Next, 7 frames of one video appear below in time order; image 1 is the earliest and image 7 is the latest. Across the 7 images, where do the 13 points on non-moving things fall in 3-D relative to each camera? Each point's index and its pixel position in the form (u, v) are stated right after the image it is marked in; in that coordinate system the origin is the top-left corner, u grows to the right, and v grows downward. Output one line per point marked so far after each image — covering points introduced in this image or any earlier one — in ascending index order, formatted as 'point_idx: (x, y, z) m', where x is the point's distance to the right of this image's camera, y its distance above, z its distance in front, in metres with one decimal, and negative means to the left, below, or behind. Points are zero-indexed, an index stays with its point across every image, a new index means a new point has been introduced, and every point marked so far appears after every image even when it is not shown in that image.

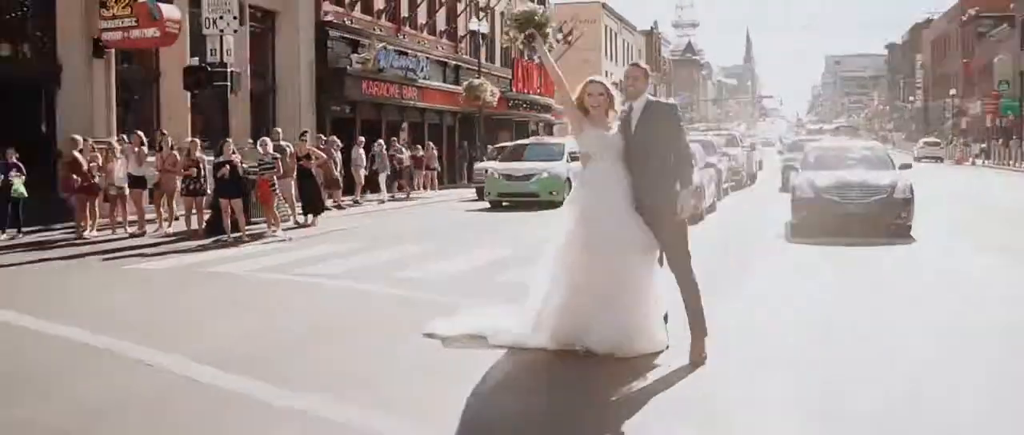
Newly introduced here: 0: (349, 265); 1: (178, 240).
0: (-2.1, -0.6, +12.4) m
1: (-5.6, -0.4, +16.4) m
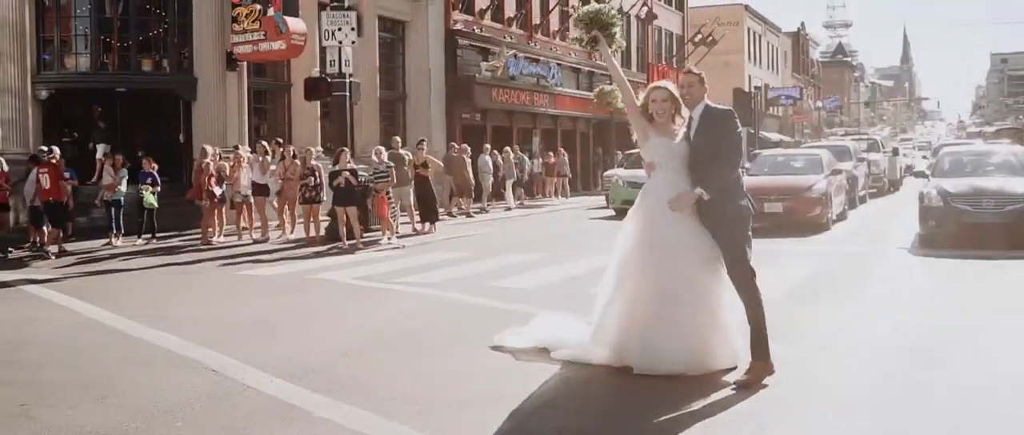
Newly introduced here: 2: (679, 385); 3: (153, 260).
0: (-0.9, -0.7, +12.5) m
1: (-3.7, -0.5, +16.9) m
2: (+1.0, -1.1, +6.5) m
3: (-5.6, -0.7, +15.2) m
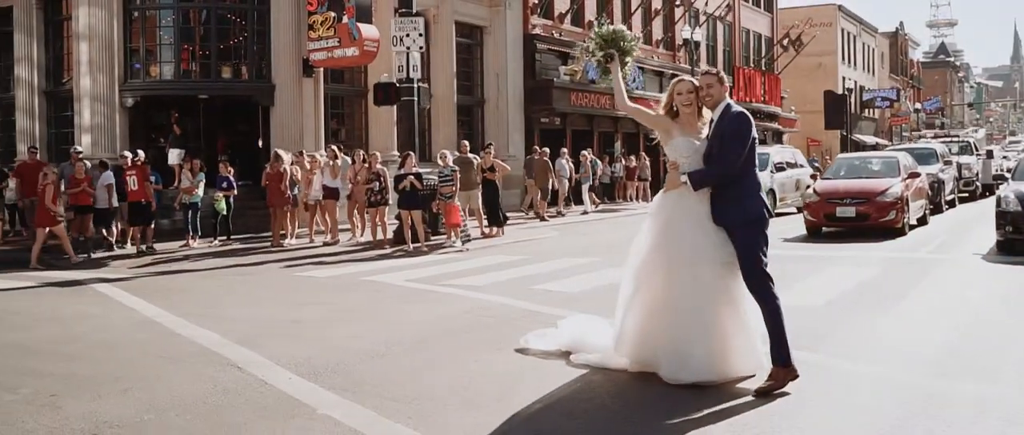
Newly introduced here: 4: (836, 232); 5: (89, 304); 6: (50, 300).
0: (-0.2, -0.7, +12.5) m
1: (-2.6, -0.5, +17.3) m
2: (+1.1, -1.1, +6.4) m
3: (-4.6, -0.7, +15.7) m
4: (+6.0, -0.3, +18.3) m
5: (-4.6, -0.9, +10.7) m
6: (-5.2, -0.9, +11.1) m
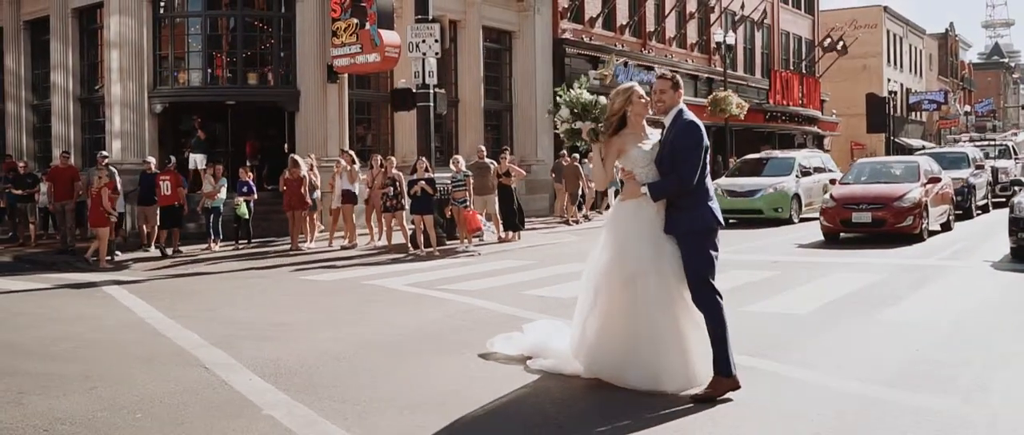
0: (-0.2, -0.8, +12.7) m
1: (-2.4, -0.6, +17.5) m
2: (+0.8, -1.2, +6.4) m
3: (-4.4, -0.8, +16.0) m
4: (+6.3, -0.4, +18.1) m
5: (-4.7, -1.0, +11.0) m
6: (-5.2, -1.0, +11.5) m
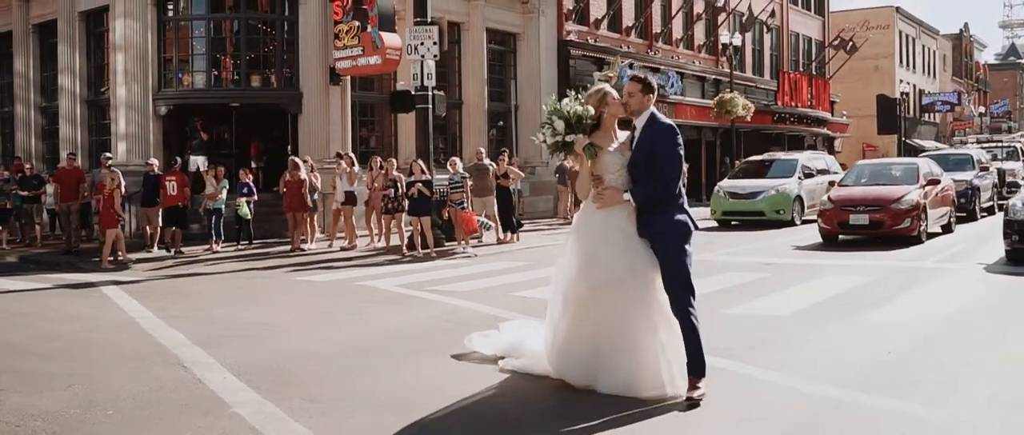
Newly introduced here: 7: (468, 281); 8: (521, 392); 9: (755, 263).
0: (-0.3, -0.8, +12.8) m
1: (-2.4, -0.6, +17.6) m
2: (+0.6, -1.2, +6.5) m
3: (-4.5, -0.8, +16.2) m
4: (+6.2, -0.4, +18.1) m
5: (-4.8, -1.0, +11.2) m
6: (-5.4, -1.0, +11.6) m
7: (-0.6, -0.8, +12.5) m
8: (0.0, -1.2, +6.6) m
9: (+3.5, -0.7, +14.4) m
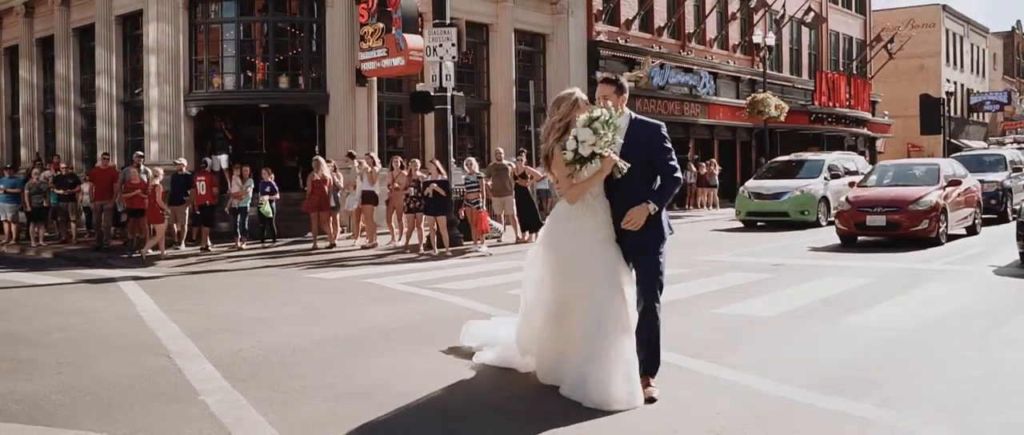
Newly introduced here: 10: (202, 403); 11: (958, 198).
0: (-0.3, -0.8, +13.0) m
1: (-2.1, -0.6, +17.9) m
2: (+0.4, -1.2, +6.7) m
3: (-4.3, -0.8, +16.6) m
4: (+6.6, -0.4, +18.0) m
5: (-4.8, -0.9, +11.6) m
6: (-5.4, -0.9, +12.1) m
7: (-0.5, -0.8, +12.7) m
8: (-0.2, -1.2, +6.8) m
9: (+3.7, -0.7, +14.4) m
10: (-1.8, -1.1, +6.0) m
11: (+8.2, +0.4, +18.2) m
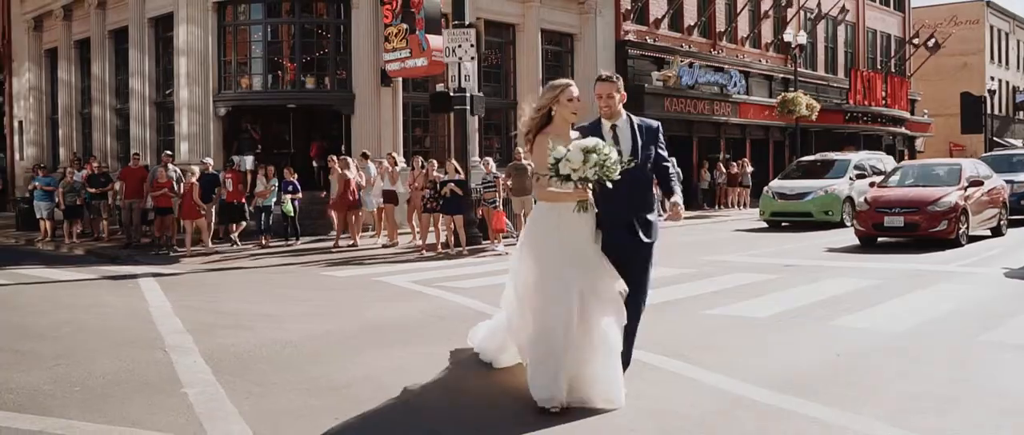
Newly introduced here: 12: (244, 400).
0: (-0.2, -0.8, +13.2) m
1: (-1.8, -0.6, +18.2) m
2: (+0.2, -1.2, +6.8) m
3: (-4.0, -0.7, +16.9) m
4: (+6.9, -0.4, +17.8) m
5: (-4.8, -0.9, +12.0) m
6: (-5.3, -0.9, +12.5) m
7: (-0.4, -0.8, +12.9) m
8: (-0.4, -1.2, +6.9) m
9: (+3.8, -0.7, +14.4) m
10: (-2.0, -1.1, +6.2) m
11: (+8.5, +0.4, +18.0) m
12: (-1.6, -1.2, +6.2) m
